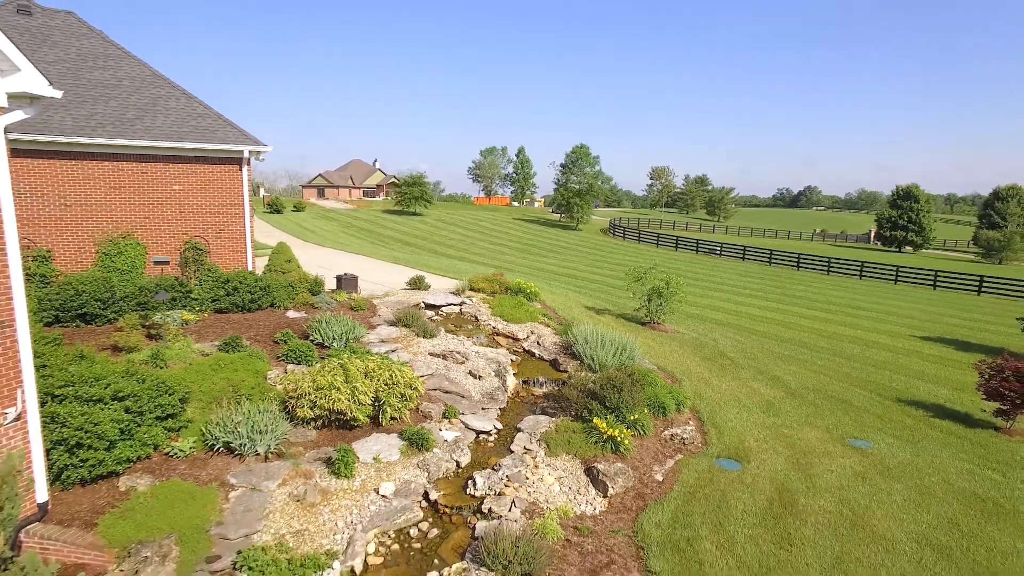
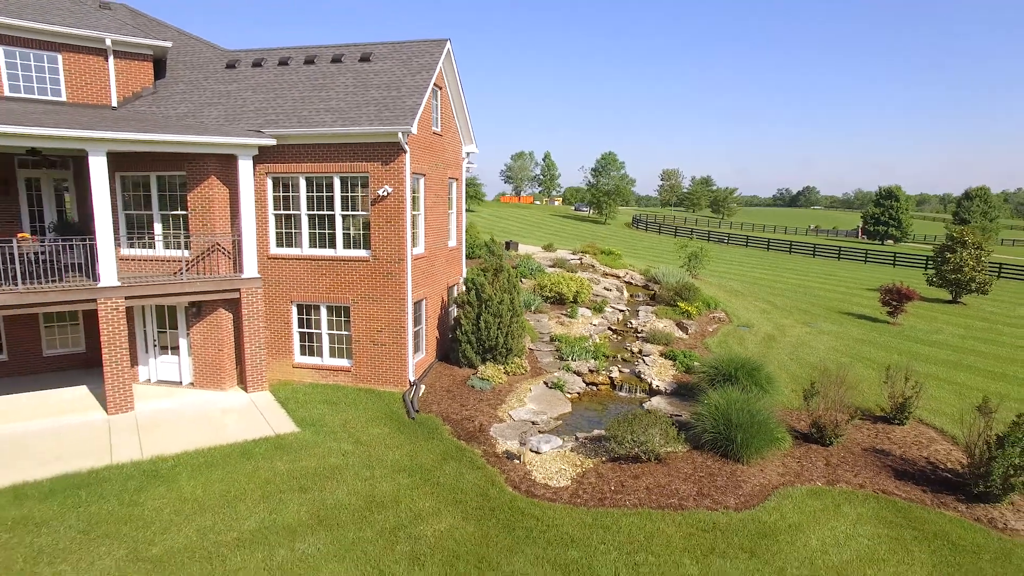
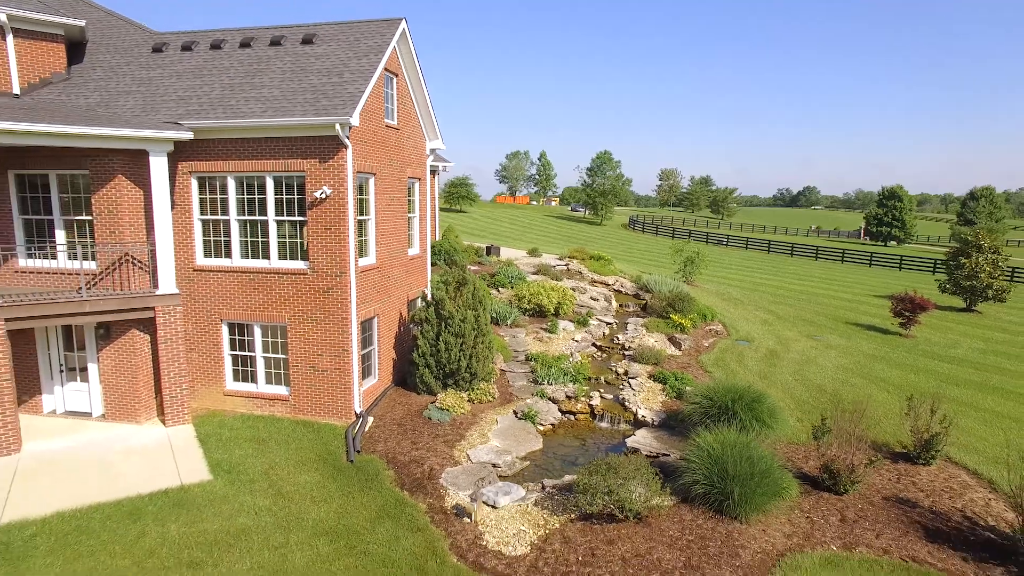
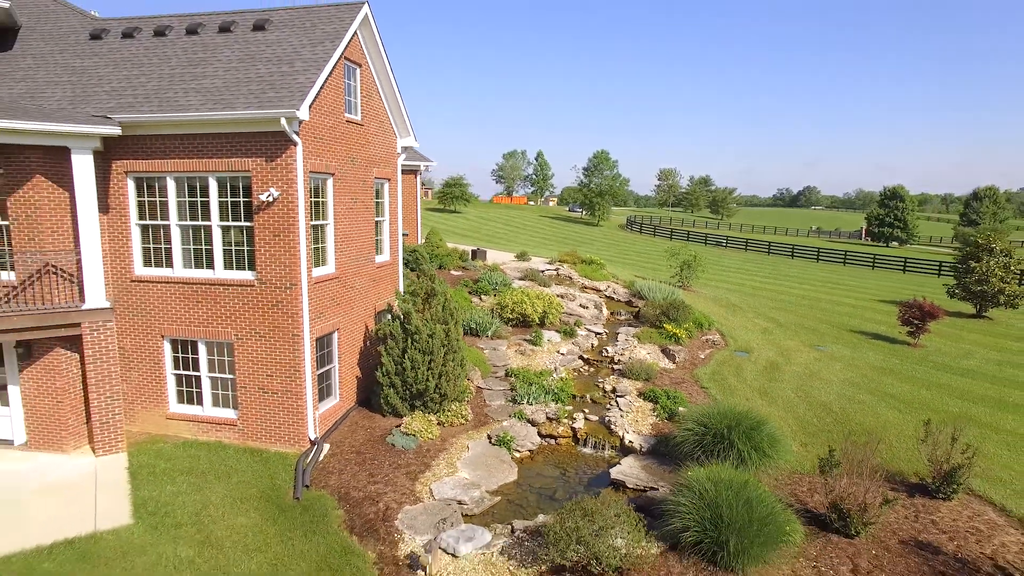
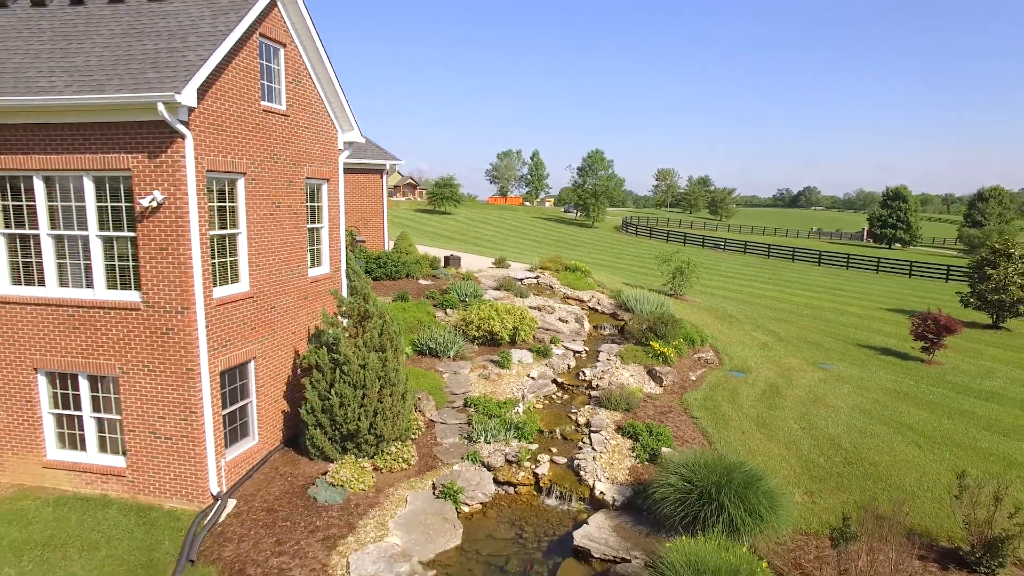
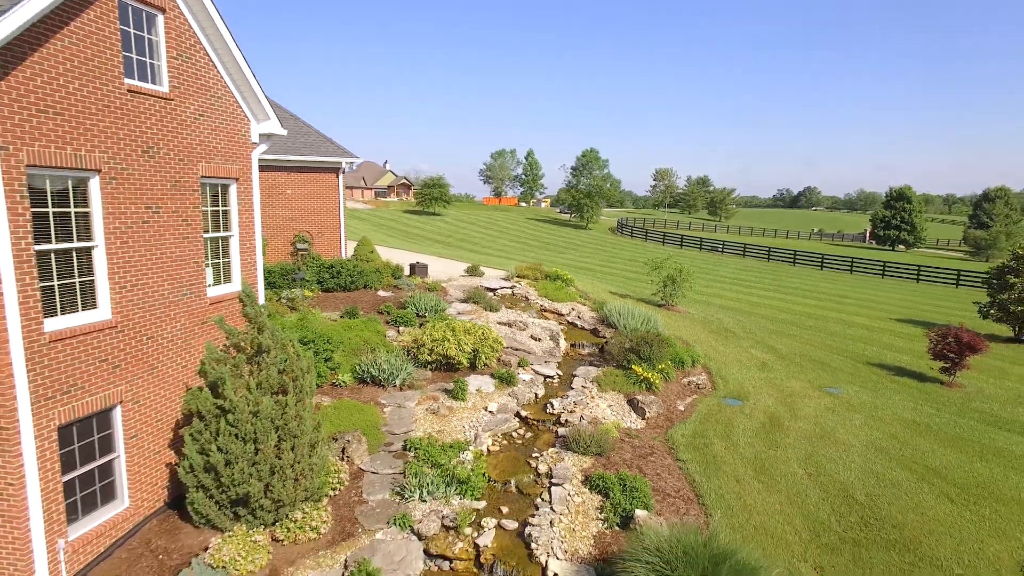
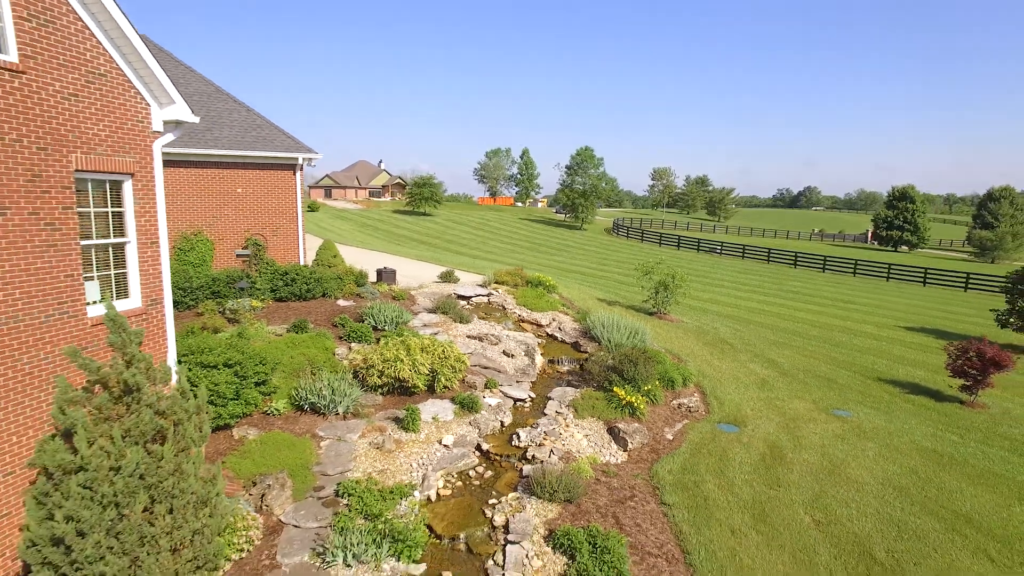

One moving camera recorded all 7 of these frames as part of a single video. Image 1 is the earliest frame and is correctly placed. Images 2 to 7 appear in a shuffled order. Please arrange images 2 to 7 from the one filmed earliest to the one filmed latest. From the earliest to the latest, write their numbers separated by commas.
7, 6, 5, 4, 3, 2
